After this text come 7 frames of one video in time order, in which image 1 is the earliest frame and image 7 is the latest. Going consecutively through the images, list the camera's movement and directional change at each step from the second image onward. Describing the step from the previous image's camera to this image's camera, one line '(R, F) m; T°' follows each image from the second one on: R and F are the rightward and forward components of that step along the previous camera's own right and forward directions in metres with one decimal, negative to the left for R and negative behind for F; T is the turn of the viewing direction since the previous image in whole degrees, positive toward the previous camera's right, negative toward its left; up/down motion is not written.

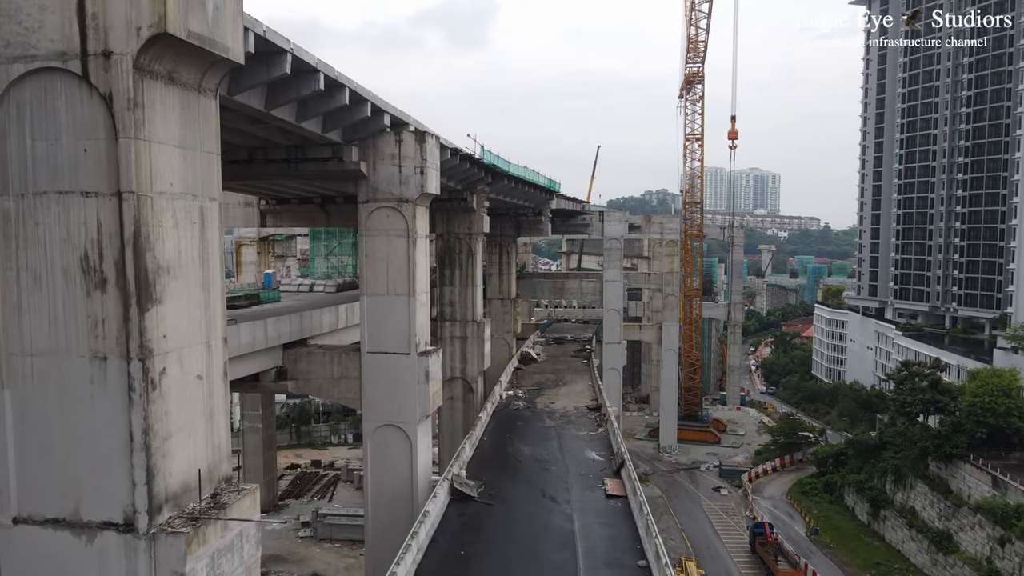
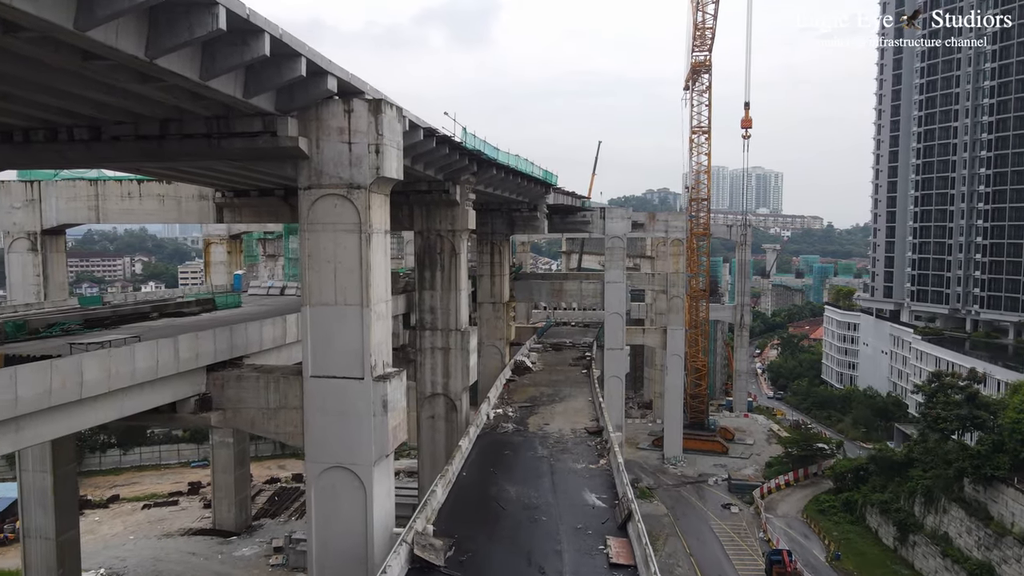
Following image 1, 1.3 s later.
(+0.3, +3.4) m; 0°
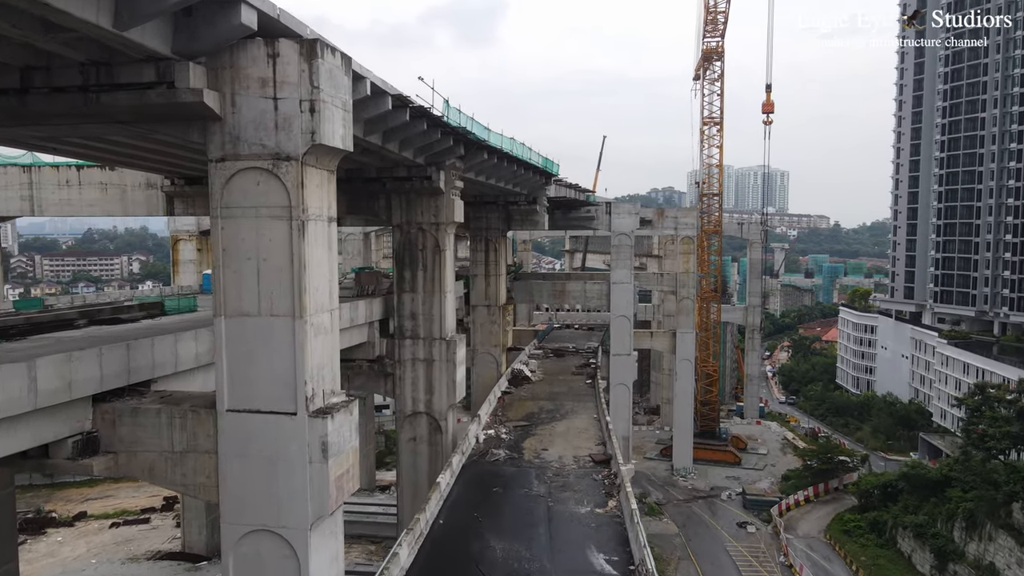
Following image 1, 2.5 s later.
(+0.3, +3.4) m; 0°
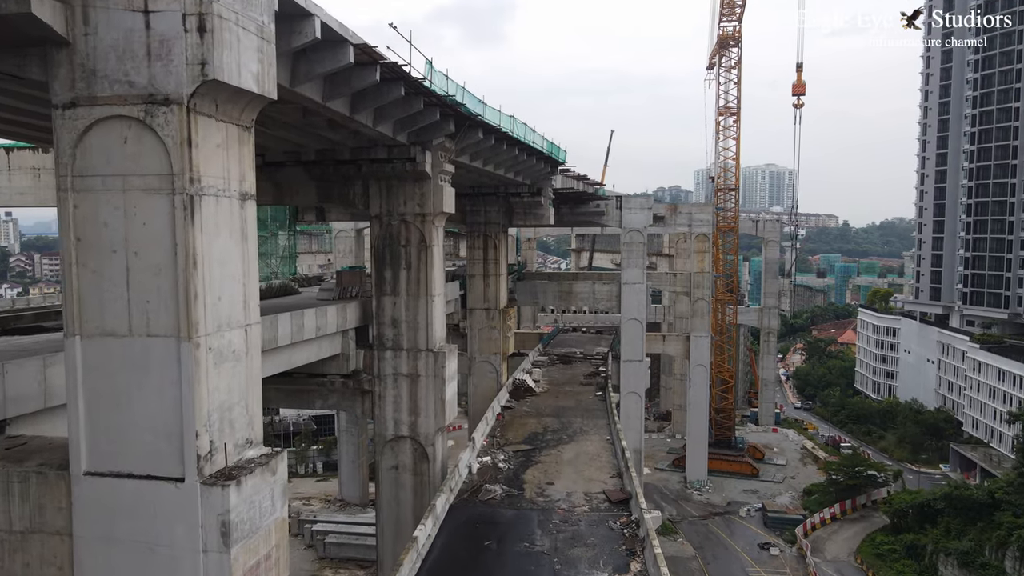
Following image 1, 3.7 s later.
(+0.1, +3.3) m; 0°
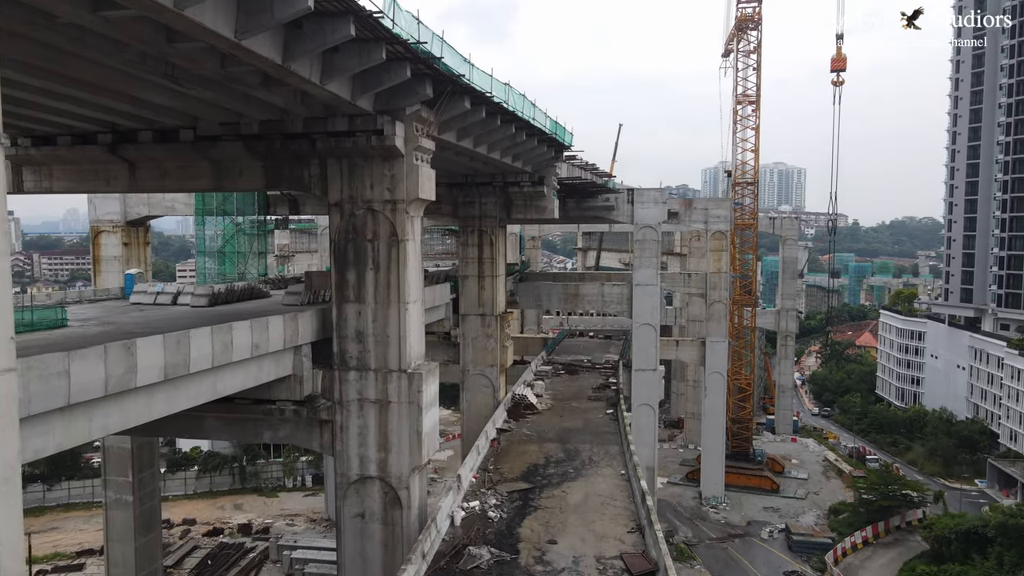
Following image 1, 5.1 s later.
(+0.2, +3.6) m; 0°
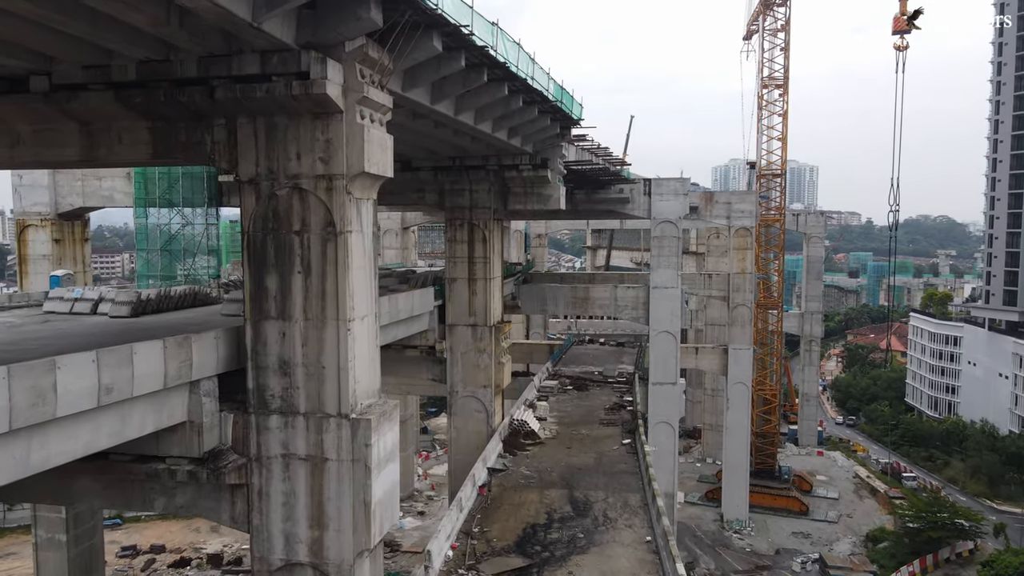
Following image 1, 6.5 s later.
(+0.3, +4.2) m; -1°
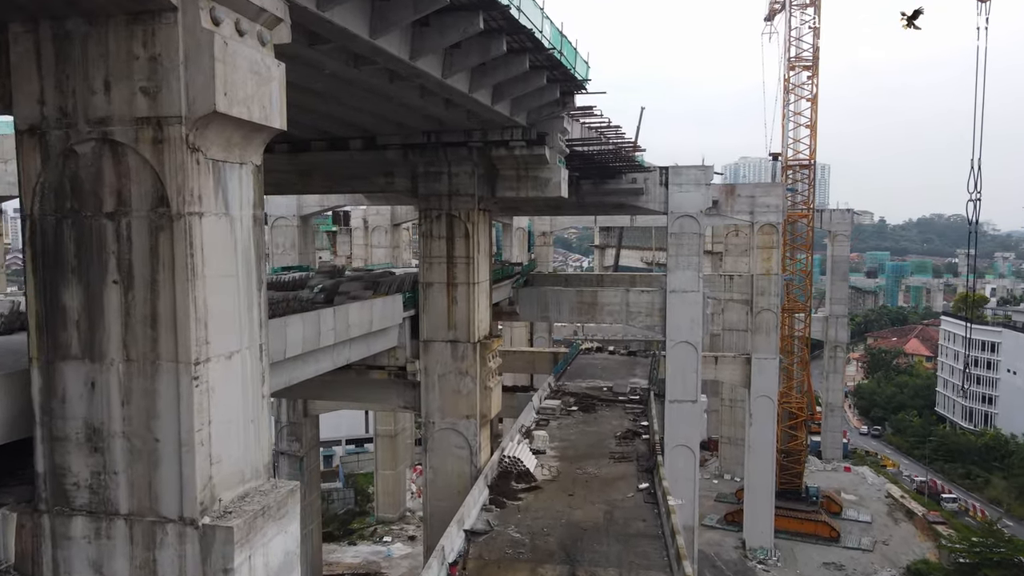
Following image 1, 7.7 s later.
(+0.4, +4.1) m; -1°
